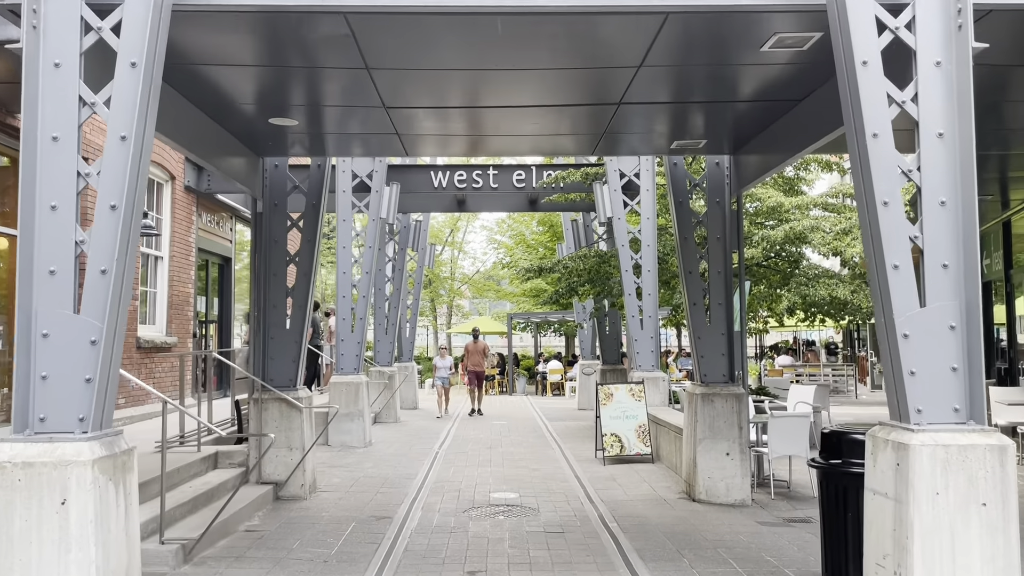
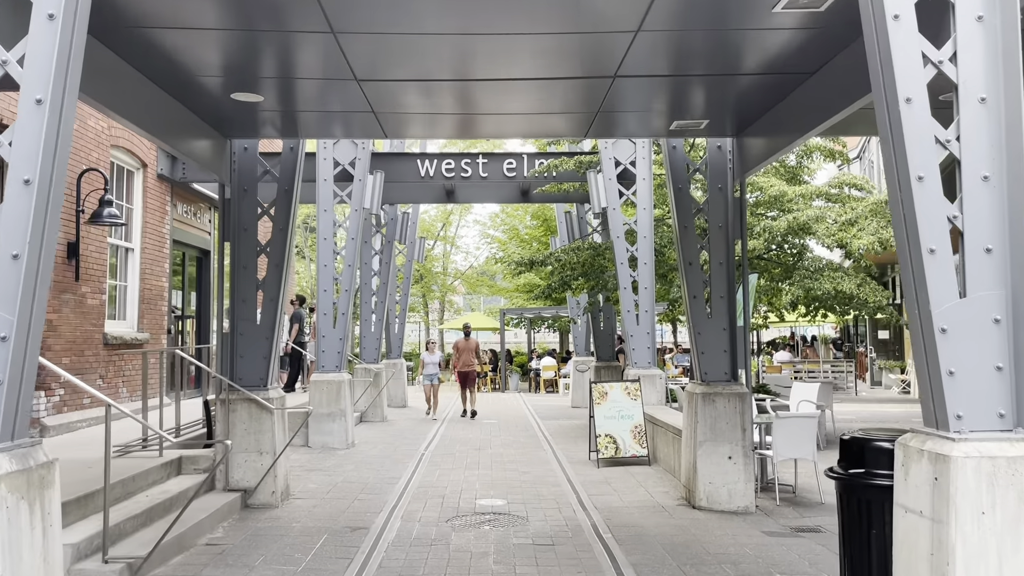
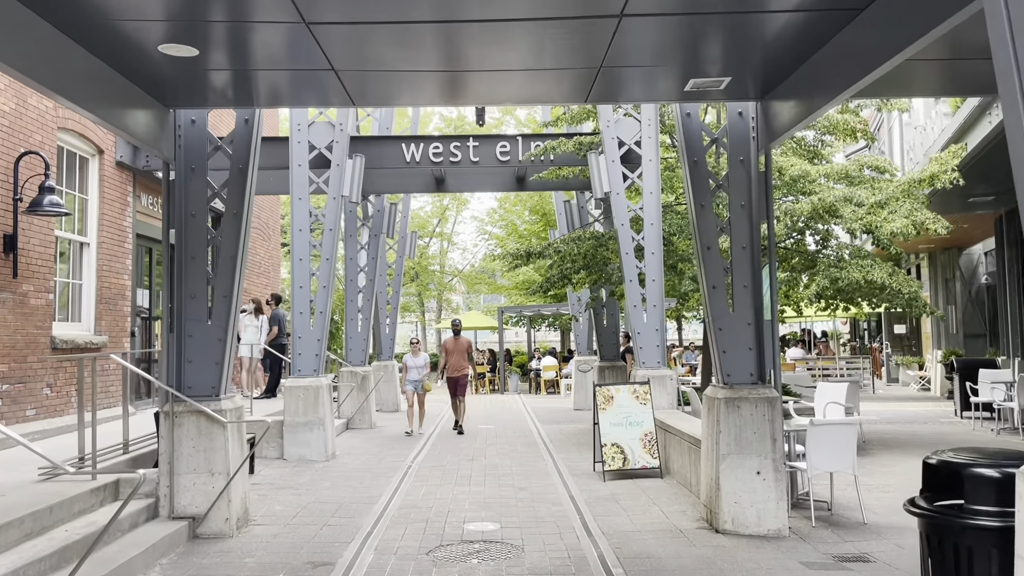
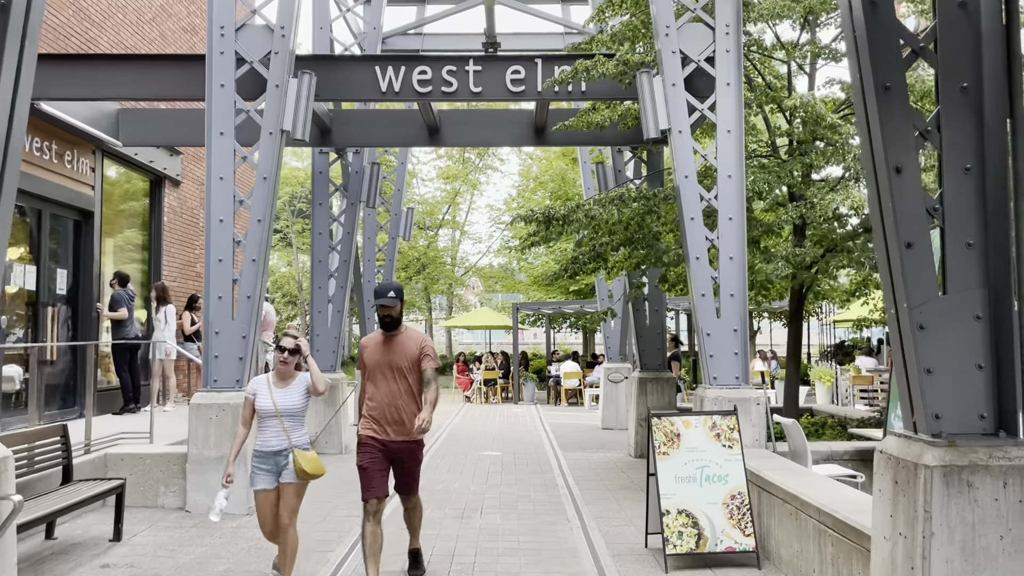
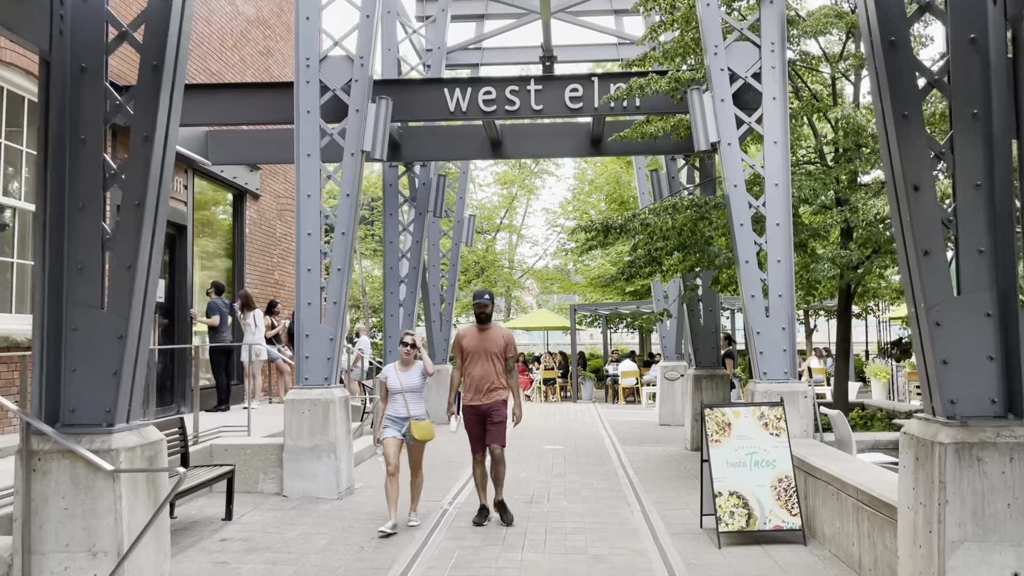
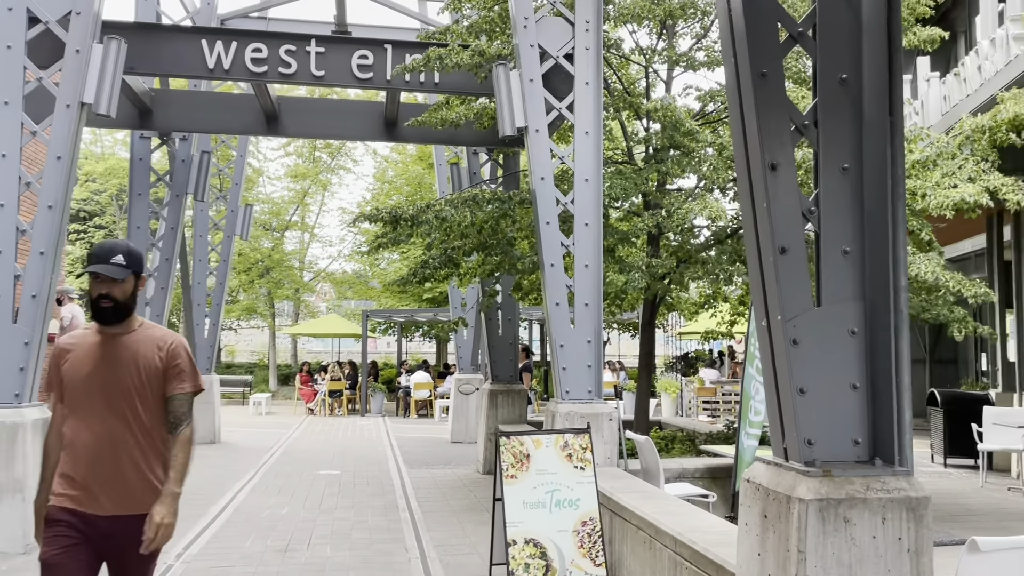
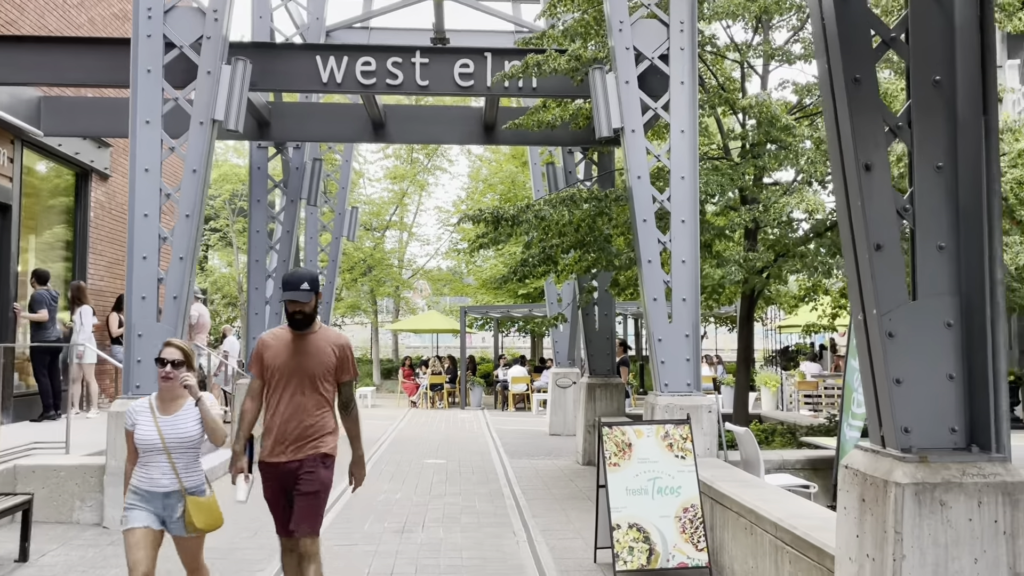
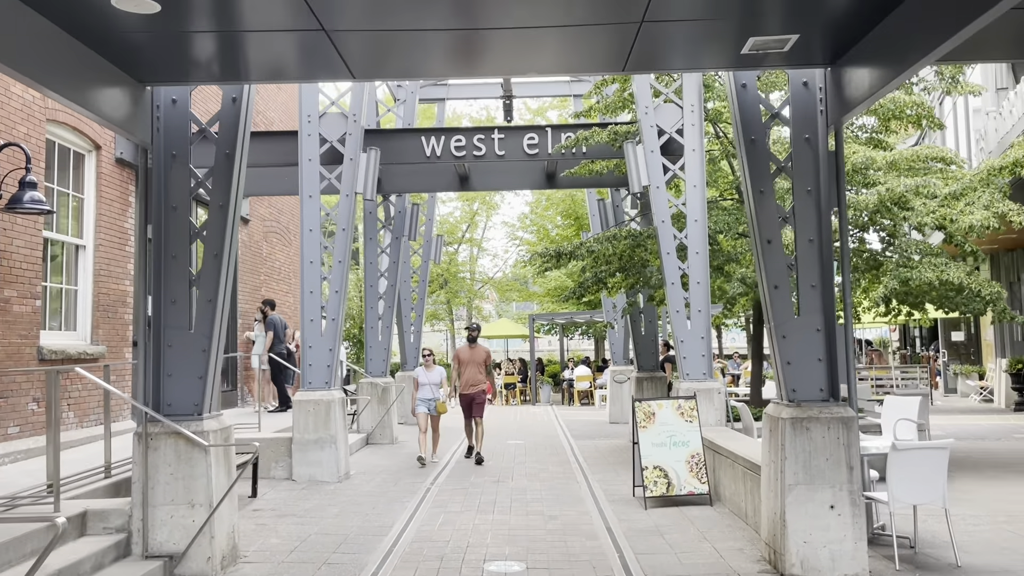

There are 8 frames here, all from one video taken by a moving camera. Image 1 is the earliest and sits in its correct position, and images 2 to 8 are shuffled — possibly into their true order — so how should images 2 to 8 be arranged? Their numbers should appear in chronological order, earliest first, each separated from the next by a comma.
2, 3, 8, 5, 4, 7, 6
